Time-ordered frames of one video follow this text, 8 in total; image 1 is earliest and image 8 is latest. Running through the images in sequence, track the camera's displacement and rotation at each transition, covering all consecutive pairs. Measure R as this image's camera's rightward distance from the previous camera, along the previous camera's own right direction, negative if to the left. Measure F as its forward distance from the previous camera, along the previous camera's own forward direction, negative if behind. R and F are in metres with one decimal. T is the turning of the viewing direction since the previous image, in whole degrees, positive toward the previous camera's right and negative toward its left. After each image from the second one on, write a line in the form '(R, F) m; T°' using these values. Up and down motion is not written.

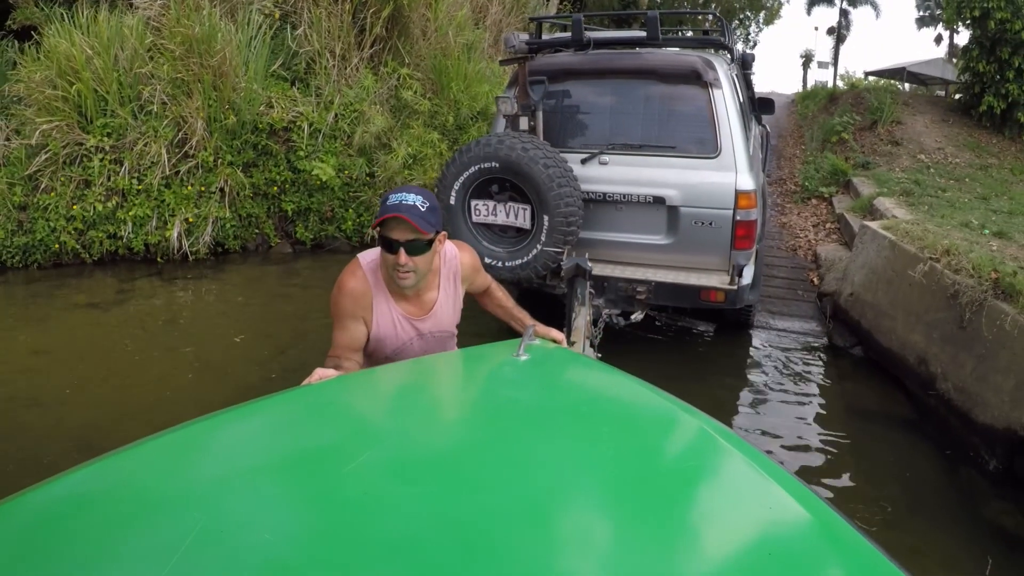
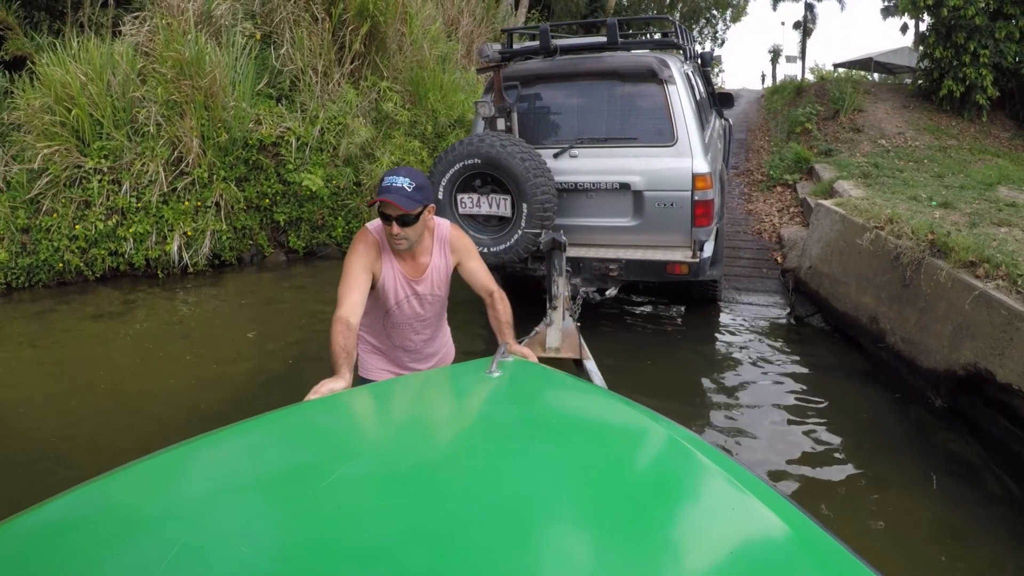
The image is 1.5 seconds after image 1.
(0.0, -0.4) m; +1°
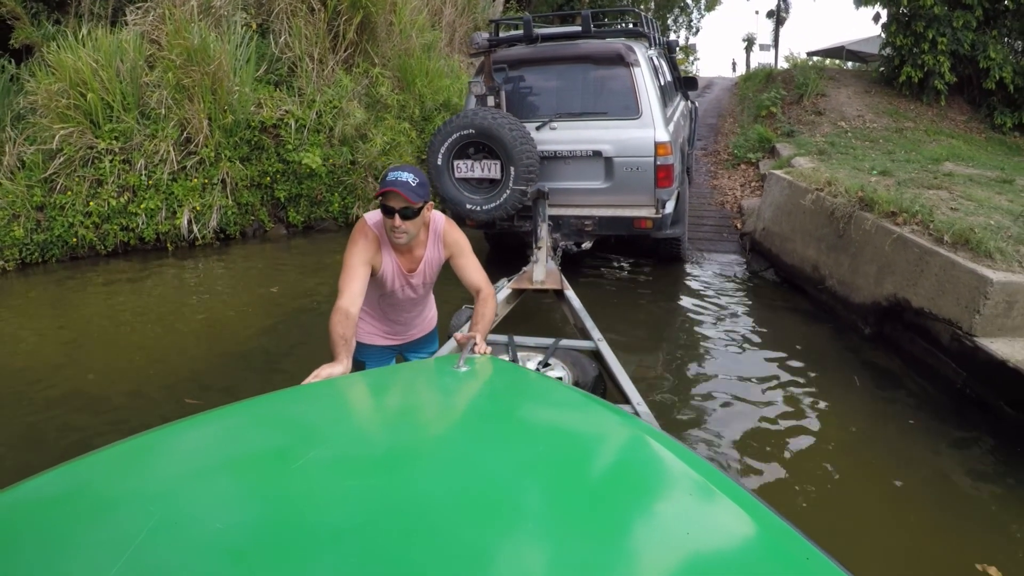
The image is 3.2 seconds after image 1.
(-0.1, -0.7) m; +2°
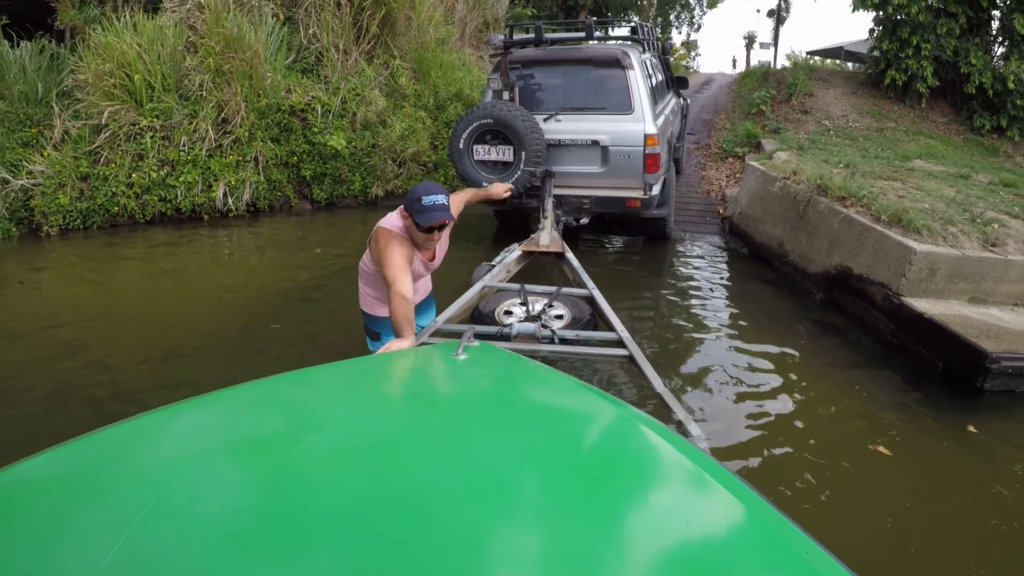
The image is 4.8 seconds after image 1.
(-0.1, -0.8) m; 0°
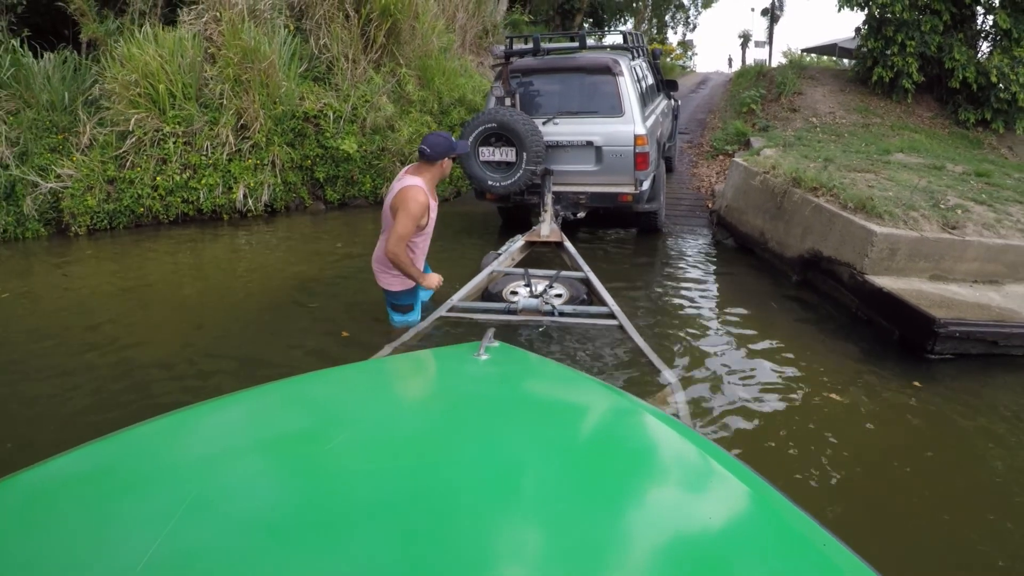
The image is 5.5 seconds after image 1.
(0.0, -0.6) m; 0°
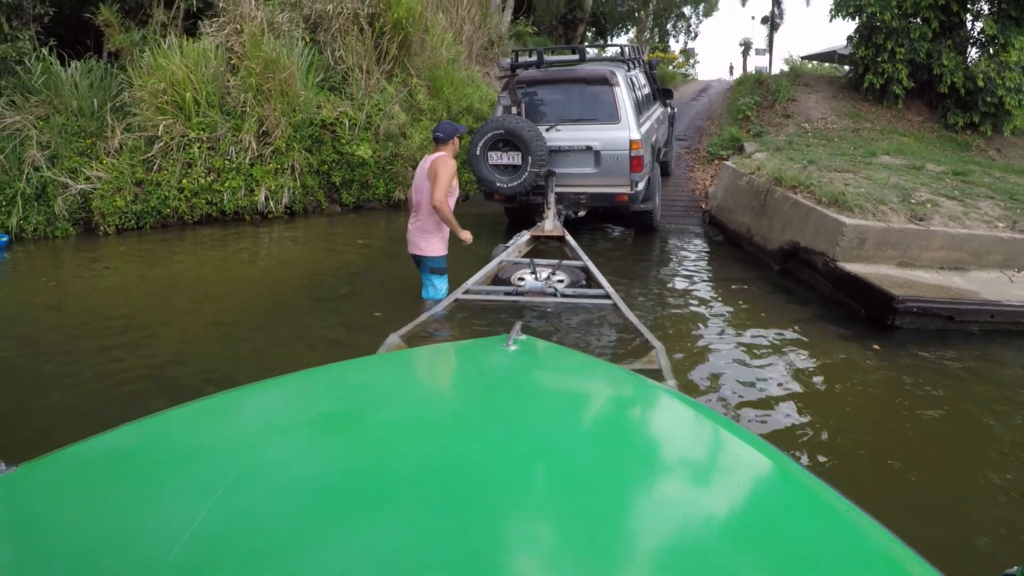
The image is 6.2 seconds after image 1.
(0.0, -0.6) m; 0°
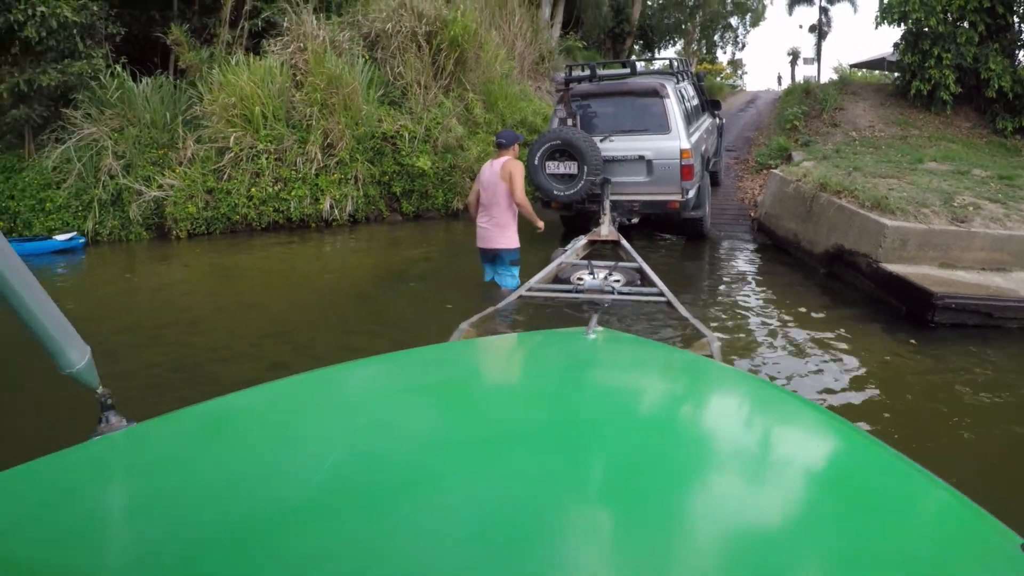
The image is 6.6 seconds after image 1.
(-0.1, -0.4) m; -3°
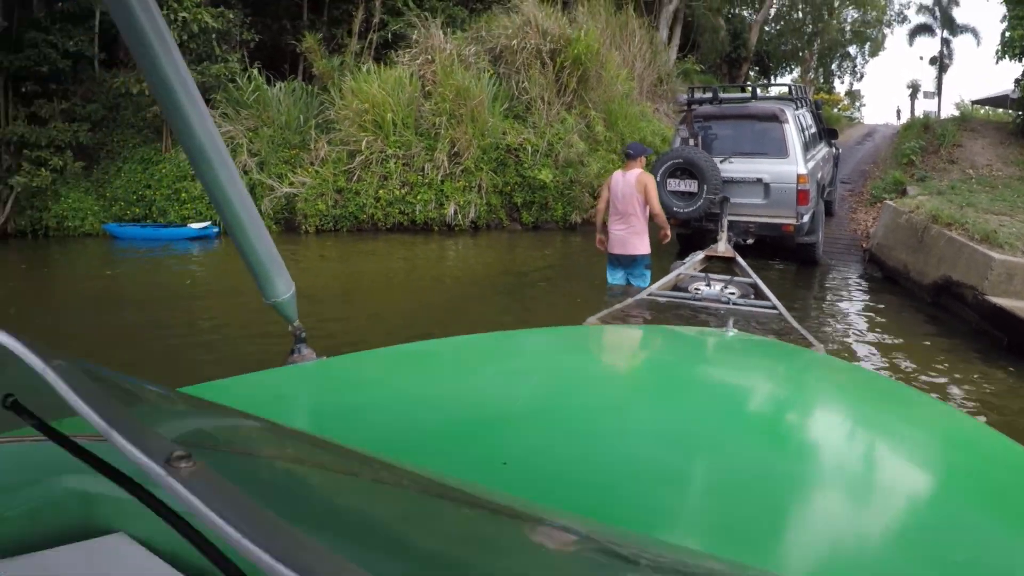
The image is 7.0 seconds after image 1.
(-0.3, -0.8) m; -7°
